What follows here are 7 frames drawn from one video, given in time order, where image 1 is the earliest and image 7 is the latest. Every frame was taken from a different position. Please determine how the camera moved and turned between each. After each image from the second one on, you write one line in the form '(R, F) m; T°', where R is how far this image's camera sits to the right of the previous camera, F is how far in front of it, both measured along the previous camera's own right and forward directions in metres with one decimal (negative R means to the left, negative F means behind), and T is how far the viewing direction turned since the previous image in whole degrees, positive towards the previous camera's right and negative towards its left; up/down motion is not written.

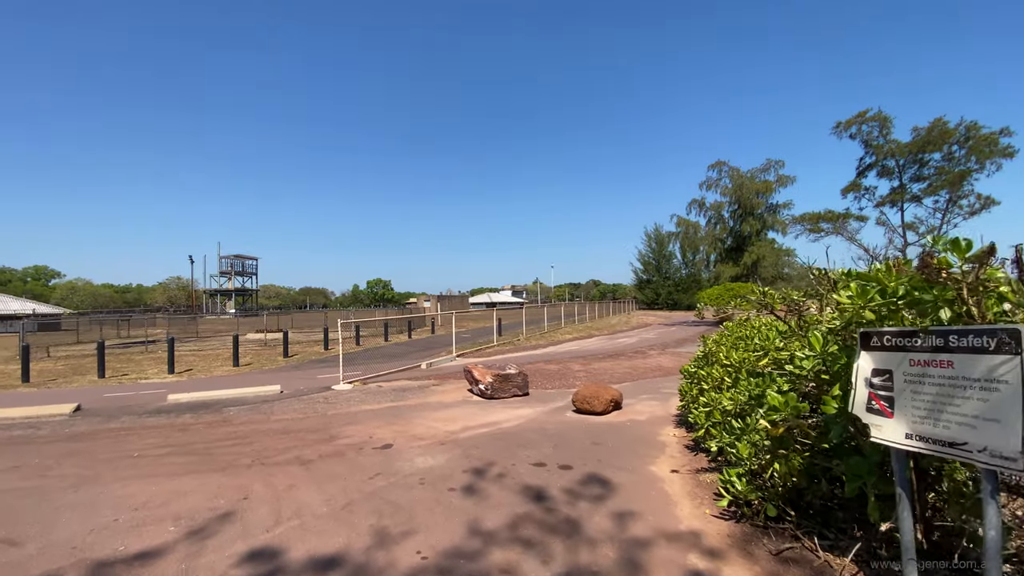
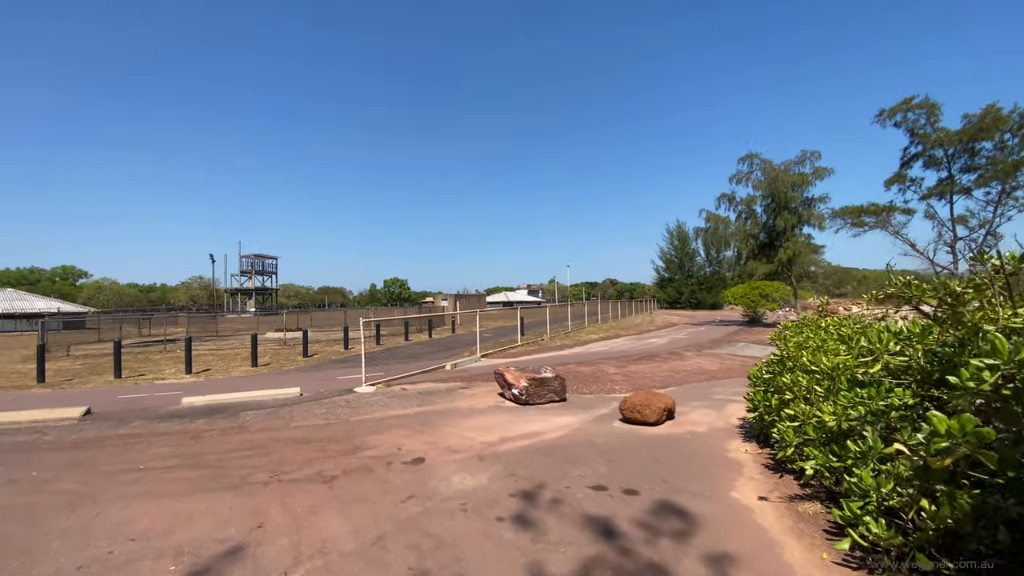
(-0.4, +0.8) m; -2°
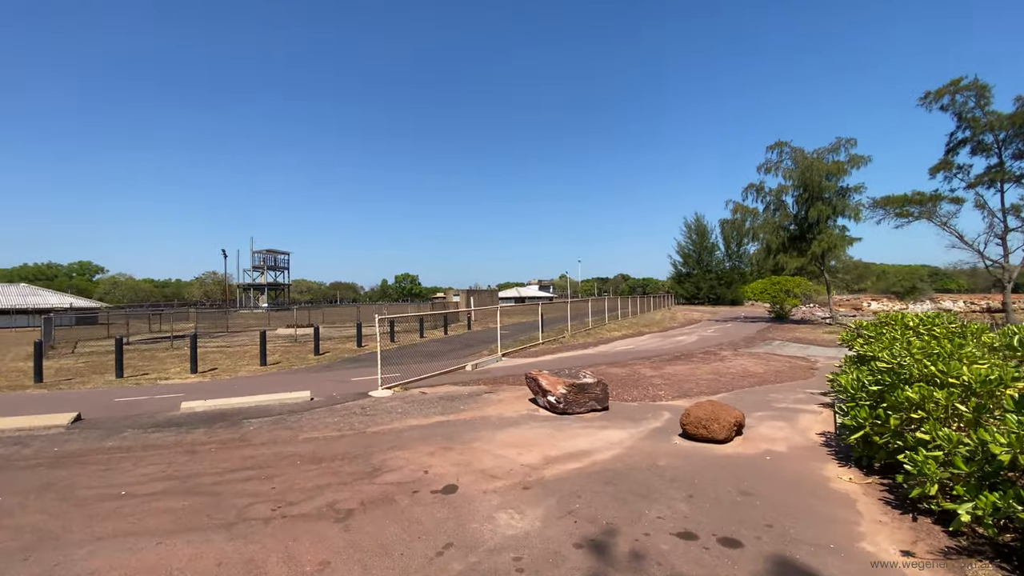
(-0.4, +1.0) m; -1°
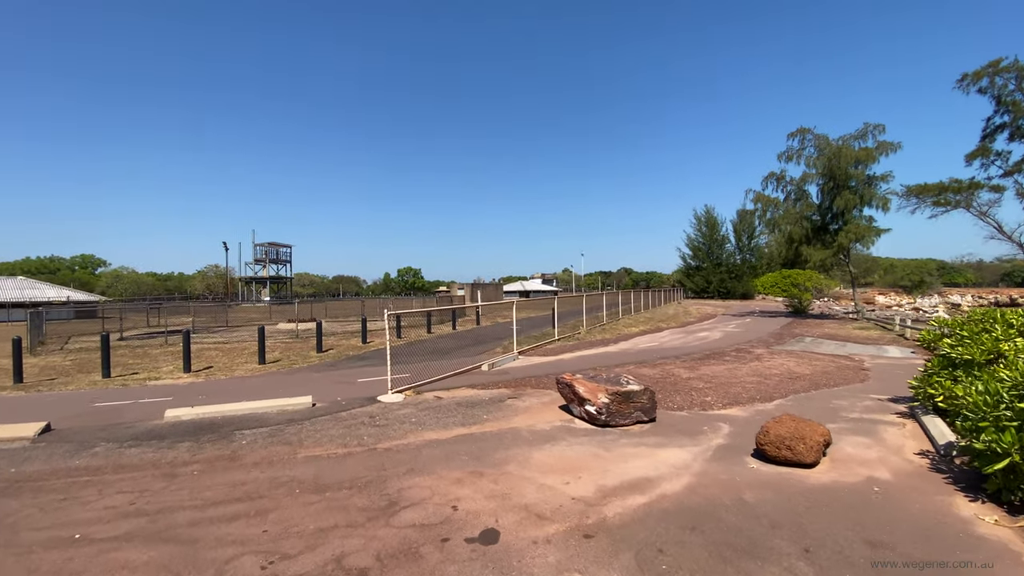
(-0.4, +1.1) m; 0°
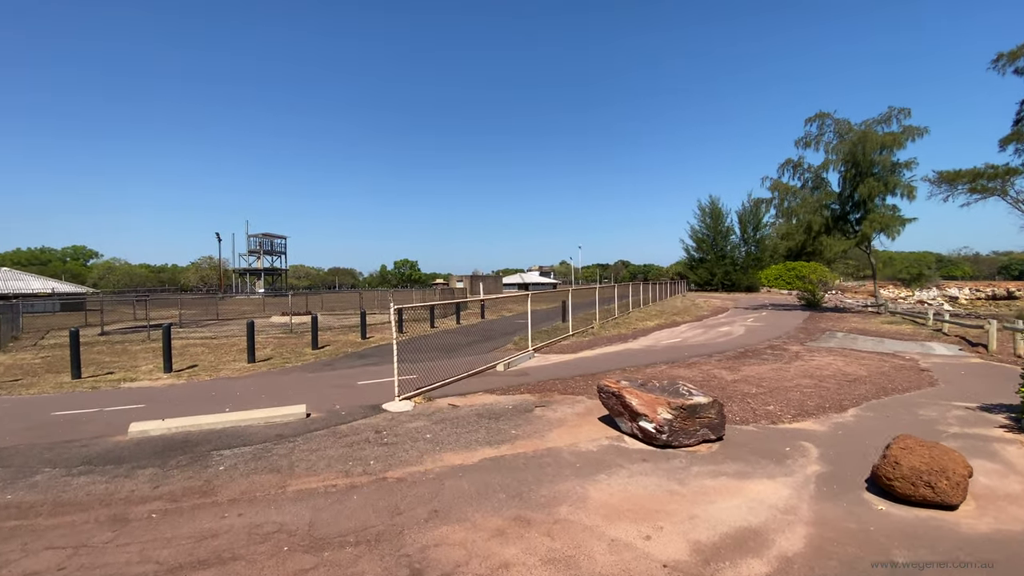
(-0.5, +1.2) m; 0°
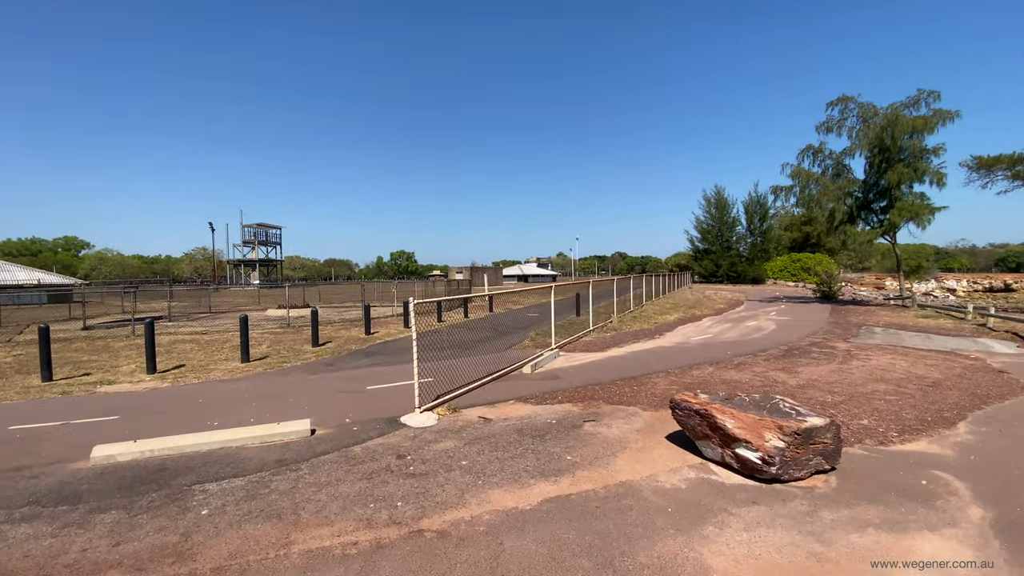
(-0.6, +1.2) m; 0°
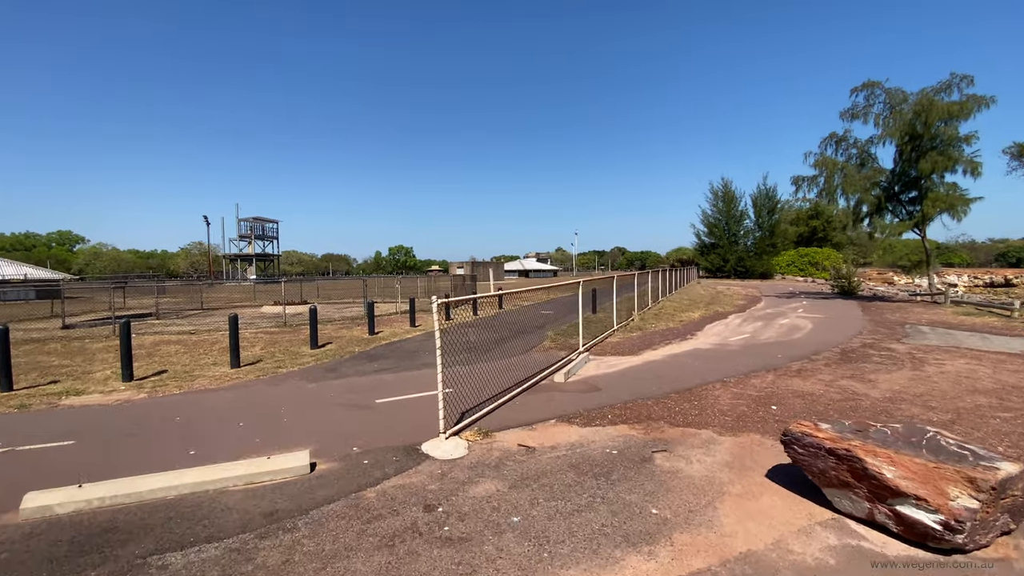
(-0.5, +1.2) m; 0°
